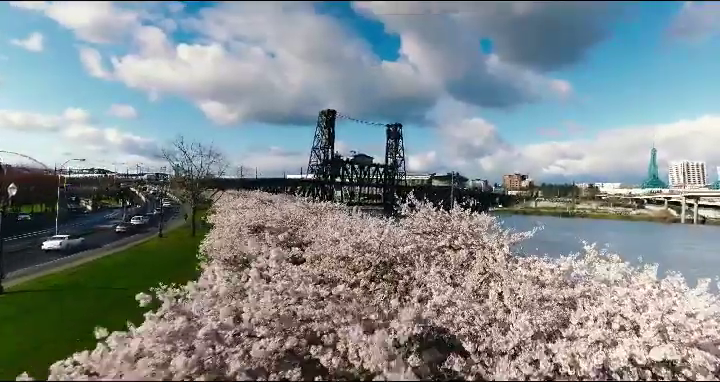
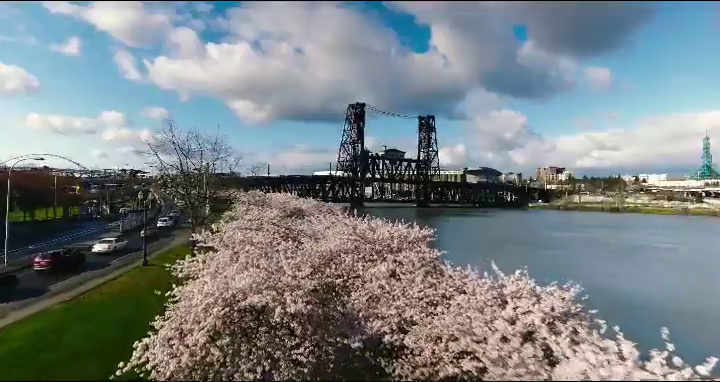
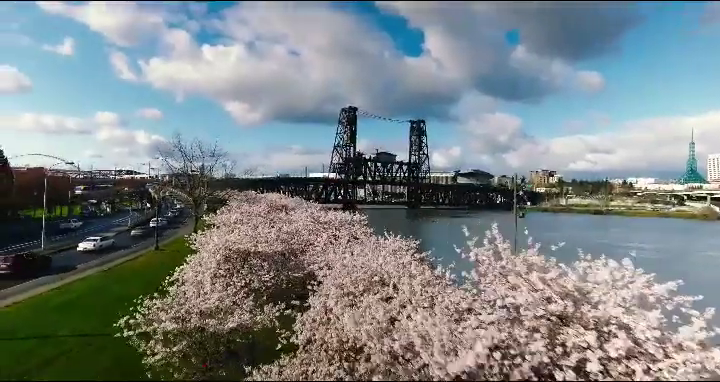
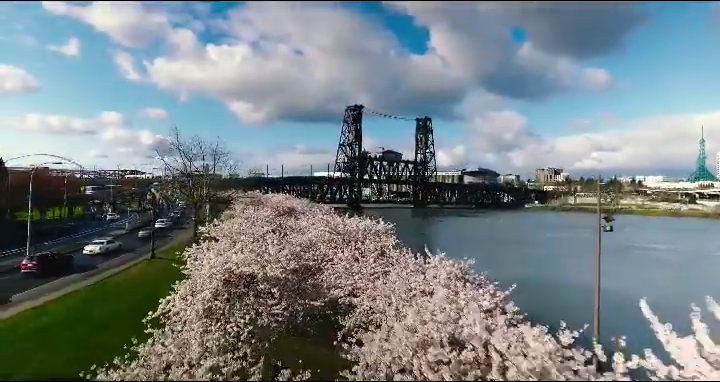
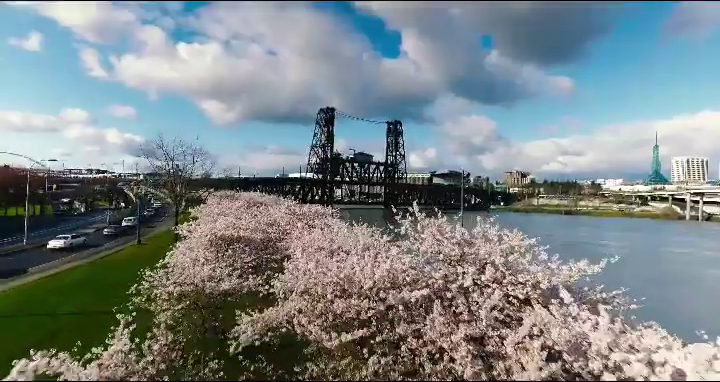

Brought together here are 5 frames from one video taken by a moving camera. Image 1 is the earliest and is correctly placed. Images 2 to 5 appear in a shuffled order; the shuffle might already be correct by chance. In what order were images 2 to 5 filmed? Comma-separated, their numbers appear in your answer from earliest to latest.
5, 3, 4, 2
